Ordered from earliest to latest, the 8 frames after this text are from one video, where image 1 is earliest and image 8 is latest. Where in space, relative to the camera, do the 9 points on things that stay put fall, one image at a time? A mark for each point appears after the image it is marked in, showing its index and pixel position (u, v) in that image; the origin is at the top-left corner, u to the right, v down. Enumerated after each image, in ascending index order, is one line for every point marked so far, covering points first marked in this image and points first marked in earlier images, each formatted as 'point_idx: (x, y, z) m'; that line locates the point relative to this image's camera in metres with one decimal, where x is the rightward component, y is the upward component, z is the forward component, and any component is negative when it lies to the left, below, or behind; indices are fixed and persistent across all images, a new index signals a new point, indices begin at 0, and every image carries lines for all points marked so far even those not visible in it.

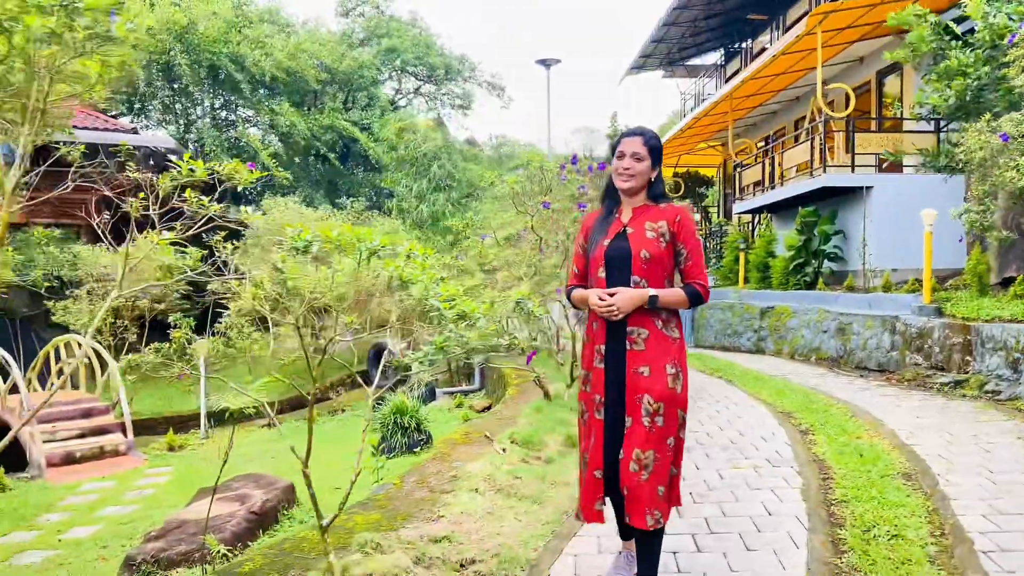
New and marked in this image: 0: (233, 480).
0: (-2.5, -1.7, +5.7) m
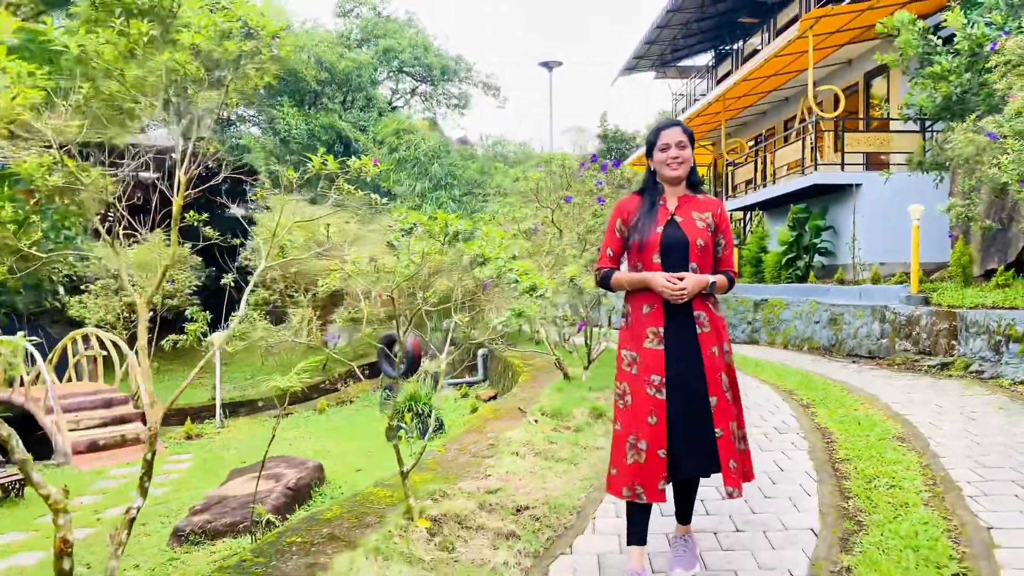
0: (-2.3, -1.6, +6.0) m
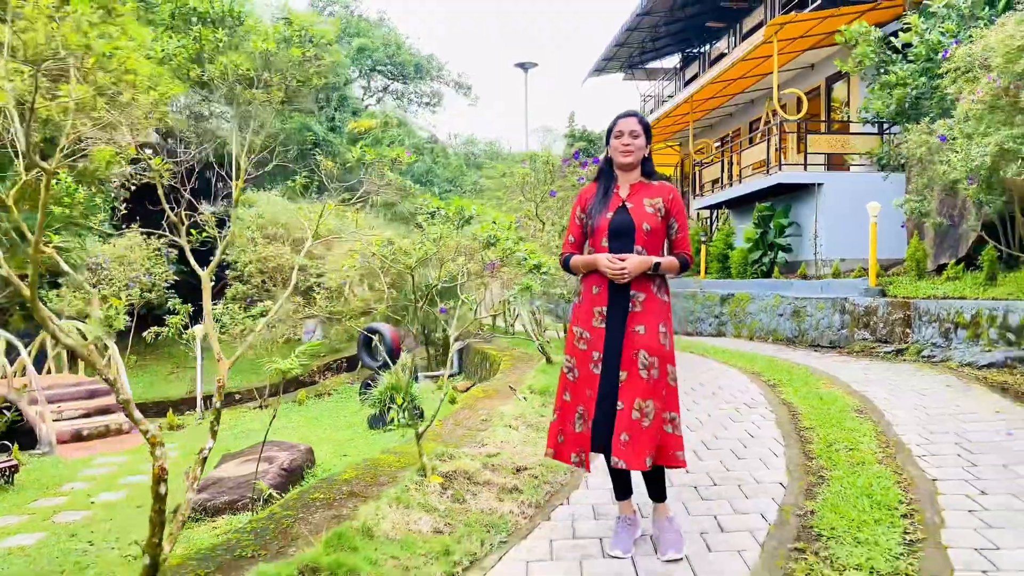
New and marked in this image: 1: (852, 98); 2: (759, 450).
0: (-2.4, -1.5, +6.1) m
1: (+5.9, +3.3, +11.2) m
2: (+1.4, -0.9, +3.6) m
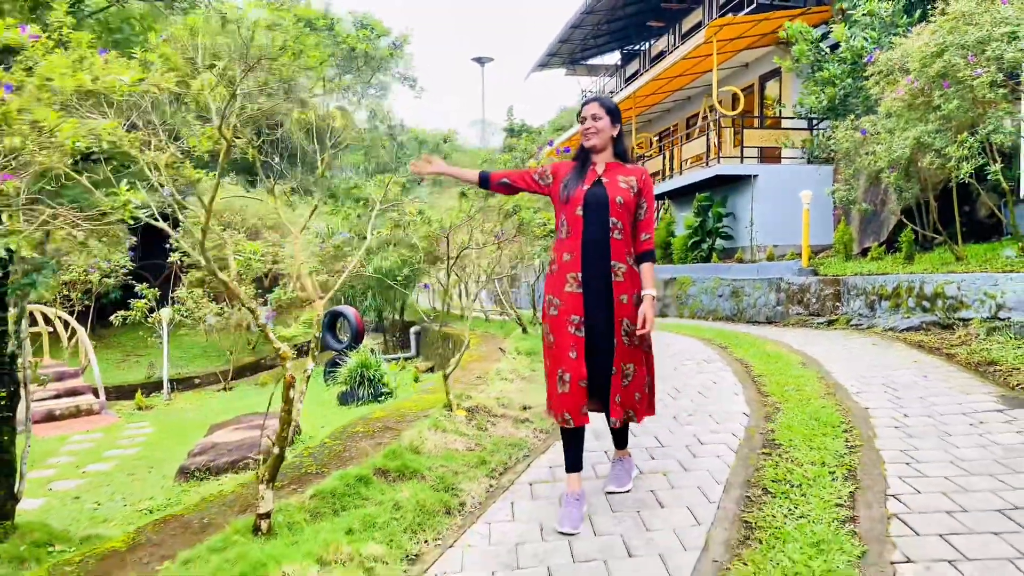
0: (-2.7, -1.3, +6.4) m
1: (+5.1, +3.6, +12.2) m
2: (+1.4, -0.7, +4.2) m
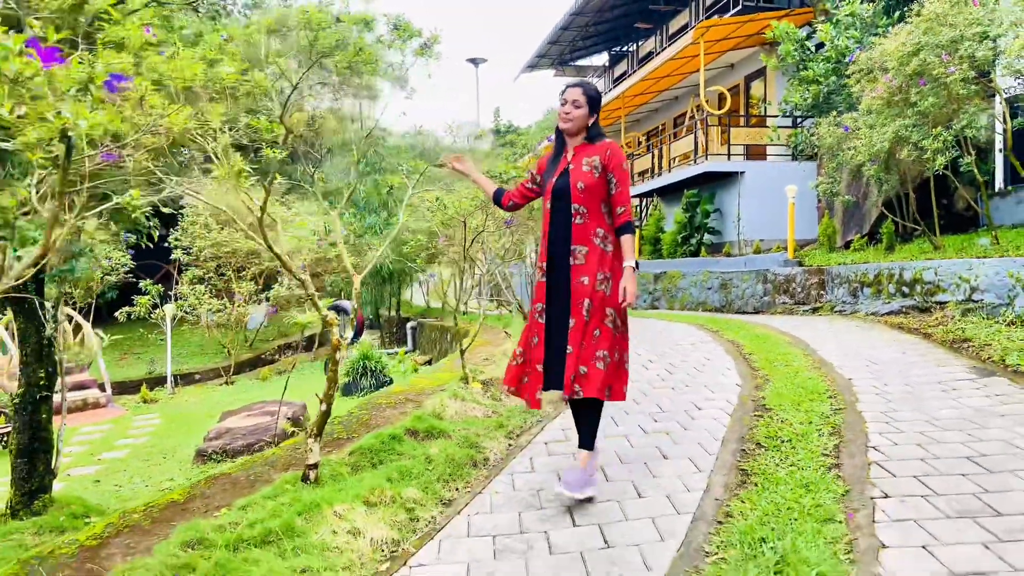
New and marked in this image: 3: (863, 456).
0: (-2.6, -1.2, +6.6) m
1: (+5.0, +3.7, +12.5) m
2: (+1.4, -0.6, +4.5) m
3: (+1.5, -0.7, +2.8) m
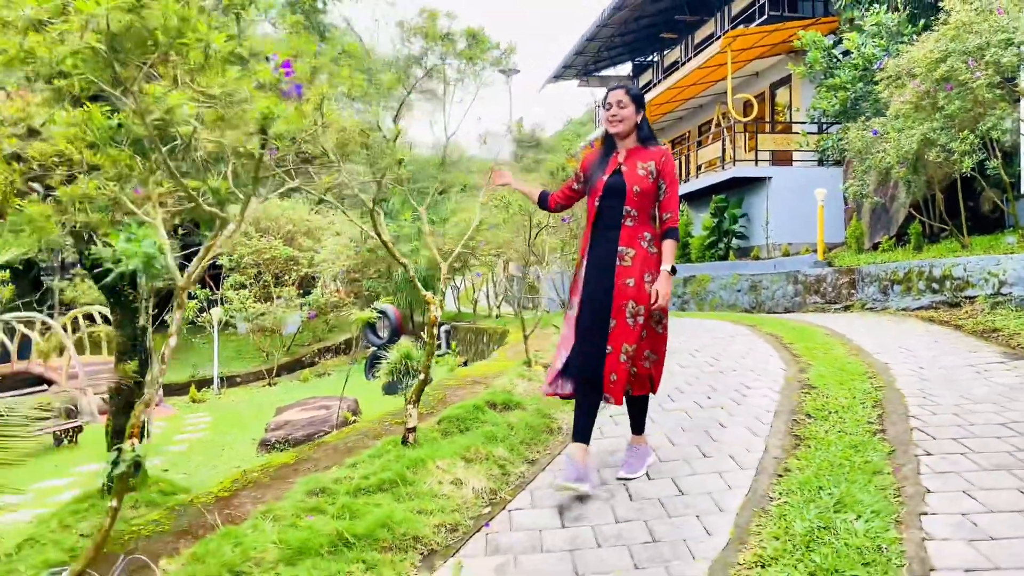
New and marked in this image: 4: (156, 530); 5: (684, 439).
0: (-2.2, -1.2, +7.0) m
1: (+5.6, +3.7, +12.8) m
2: (+1.8, -0.5, +4.8) m
3: (+1.8, -0.6, +3.0) m
4: (-1.4, -0.9, +2.5) m
5: (+0.8, -0.7, +3.0) m
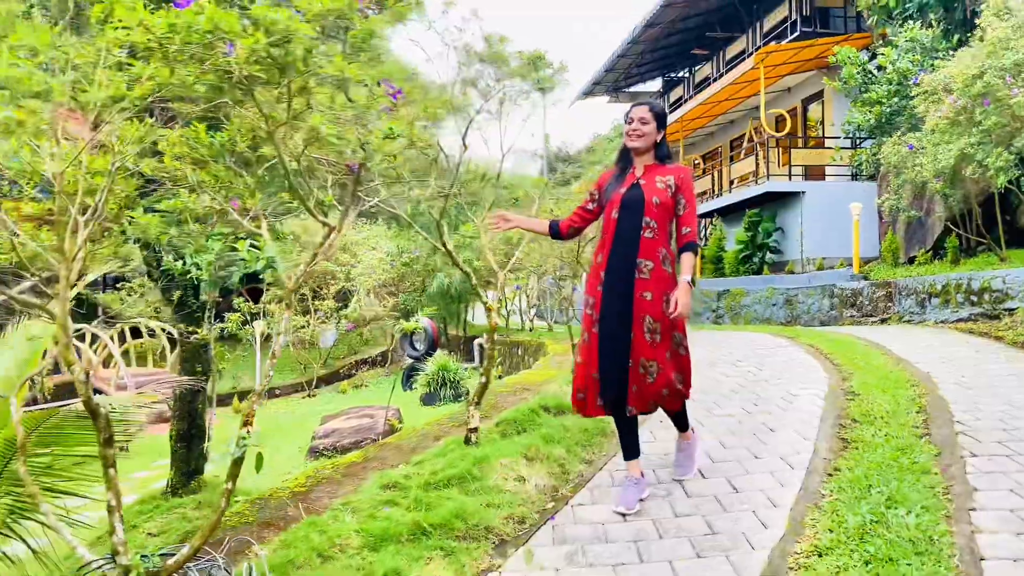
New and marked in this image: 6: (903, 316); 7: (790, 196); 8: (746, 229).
0: (-1.8, -1.4, +7.2) m
1: (+6.2, +3.4, +12.8) m
2: (+2.1, -0.6, +4.9) m
3: (+2.1, -0.7, +3.1) m
4: (-1.1, -1.0, +2.7) m
5: (+1.1, -0.7, +3.1) m
6: (+4.8, -0.4, +7.9) m
7: (+5.3, +1.8, +12.4) m
8: (+4.6, +1.2, +12.9) m
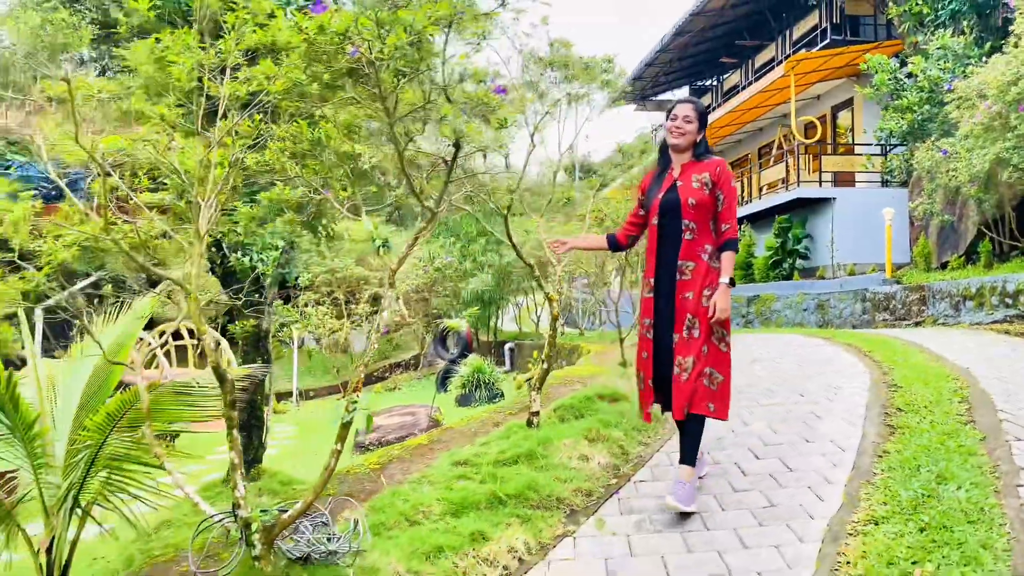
0: (-1.4, -1.4, +7.4) m
1: (+6.8, +3.3, +12.8) m
2: (+2.5, -0.6, +5.0) m
3: (+2.4, -0.6, +3.2) m
4: (-0.8, -0.9, +2.9) m
5: (+1.4, -0.7, +3.3) m
6: (+5.2, -0.4, +7.9) m
7: (+5.8, +1.7, +12.4) m
8: (+5.2, +1.1, +12.9) m
